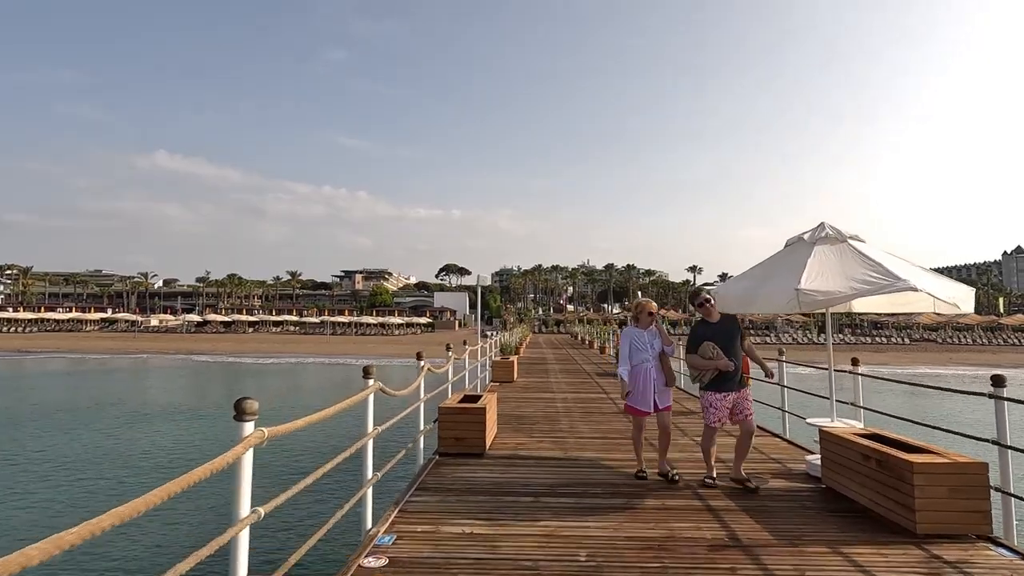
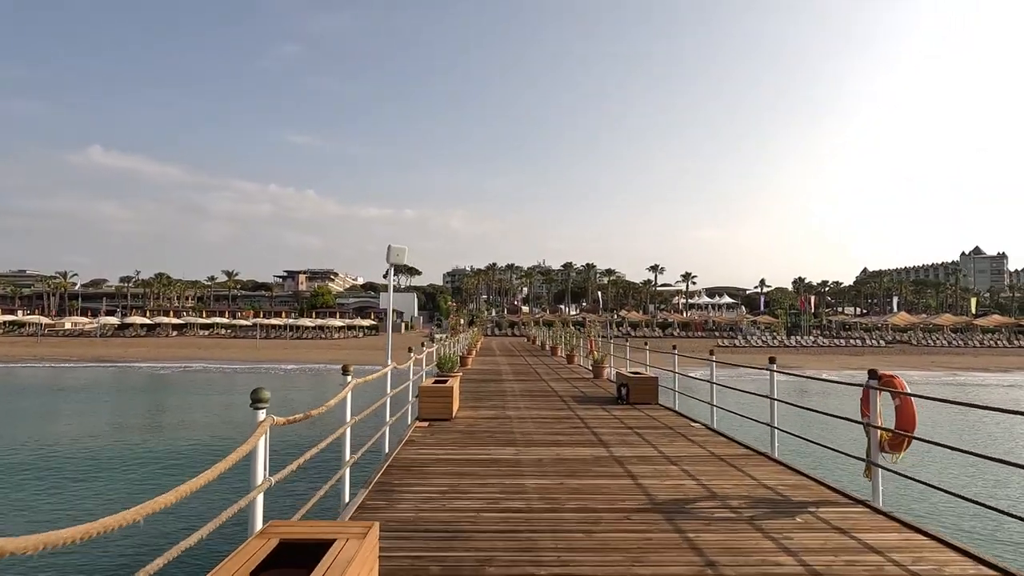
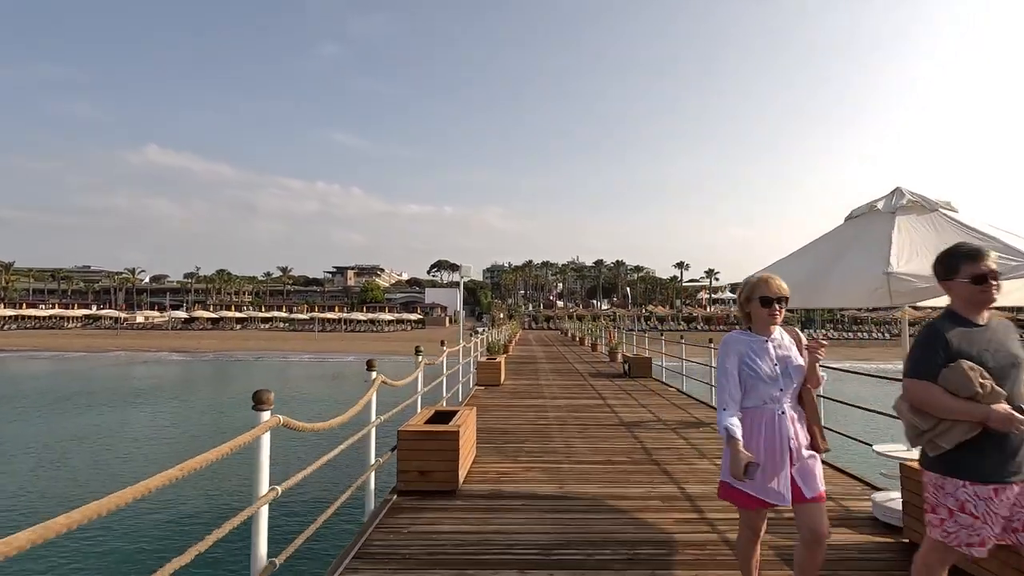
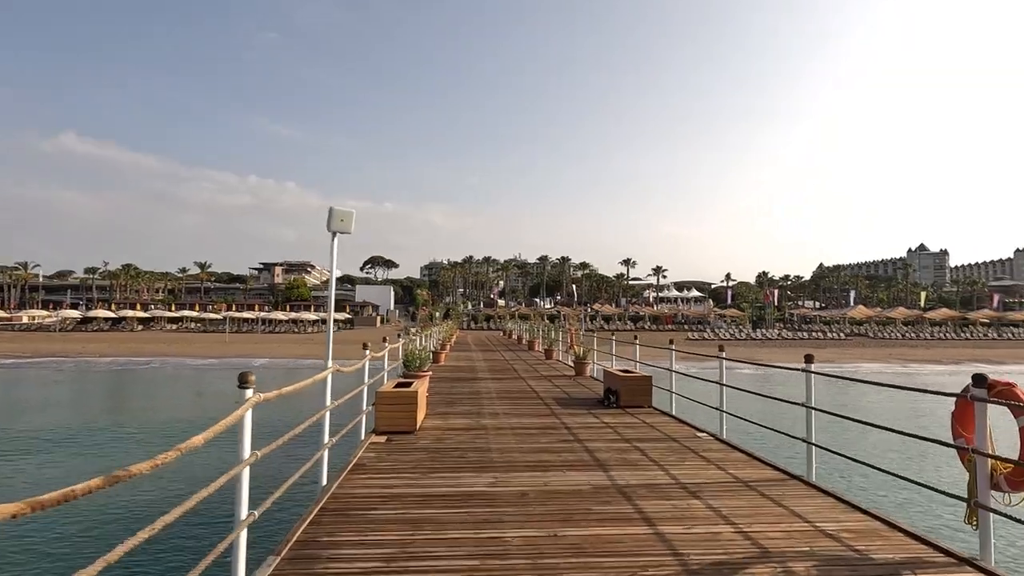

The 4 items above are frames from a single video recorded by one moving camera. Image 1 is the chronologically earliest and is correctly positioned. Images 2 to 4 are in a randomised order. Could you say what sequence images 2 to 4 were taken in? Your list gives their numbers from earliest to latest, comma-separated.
3, 2, 4
